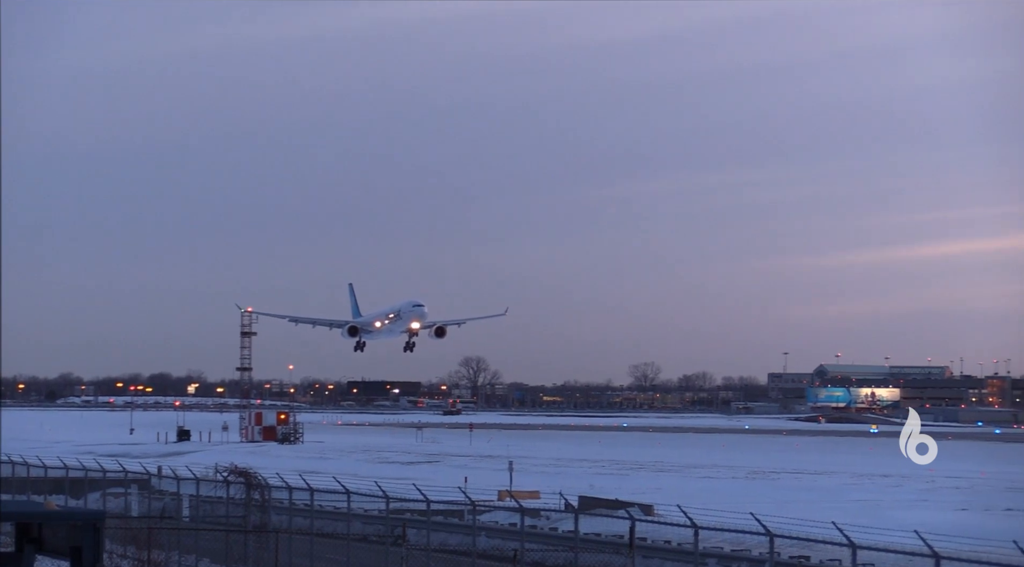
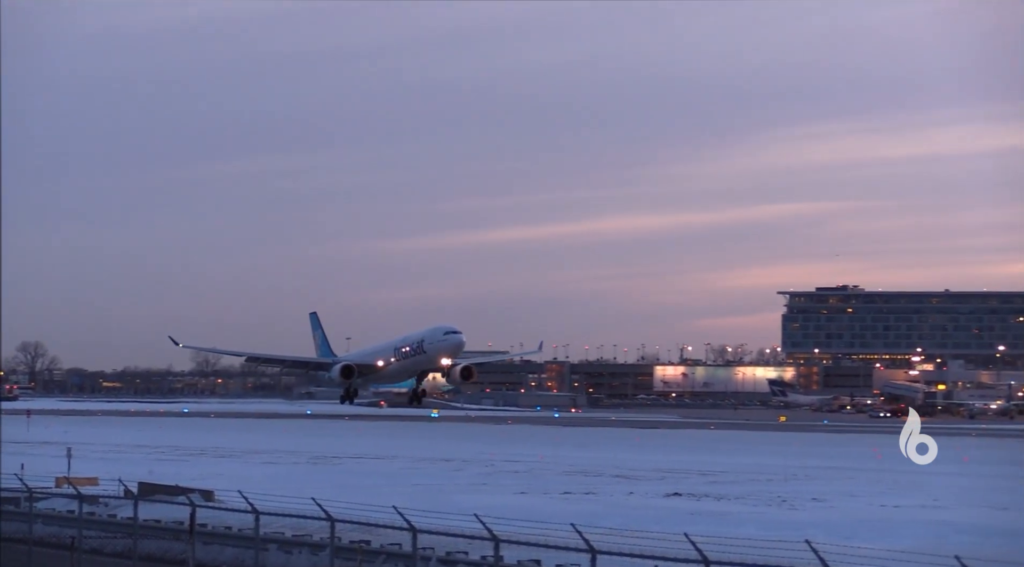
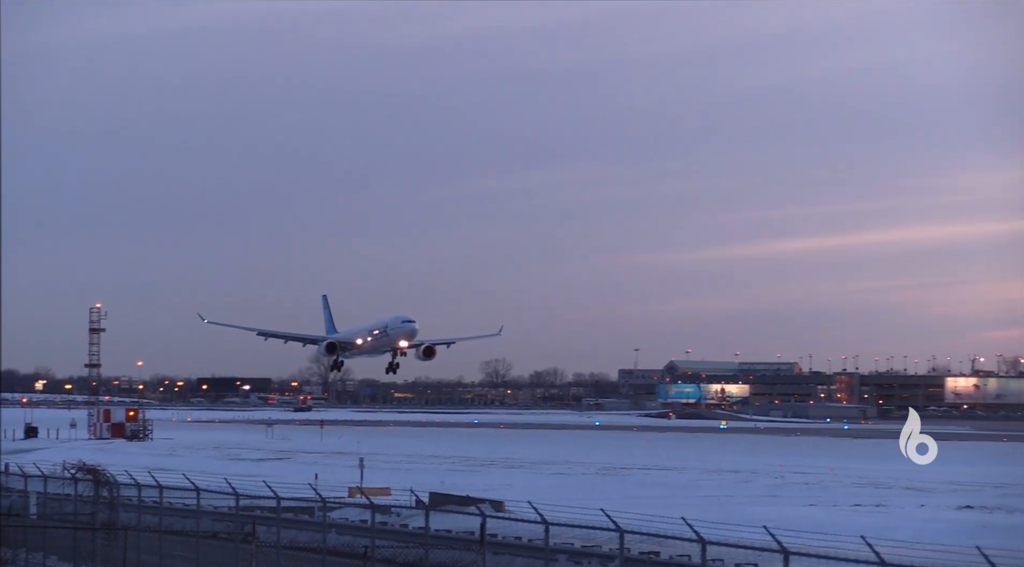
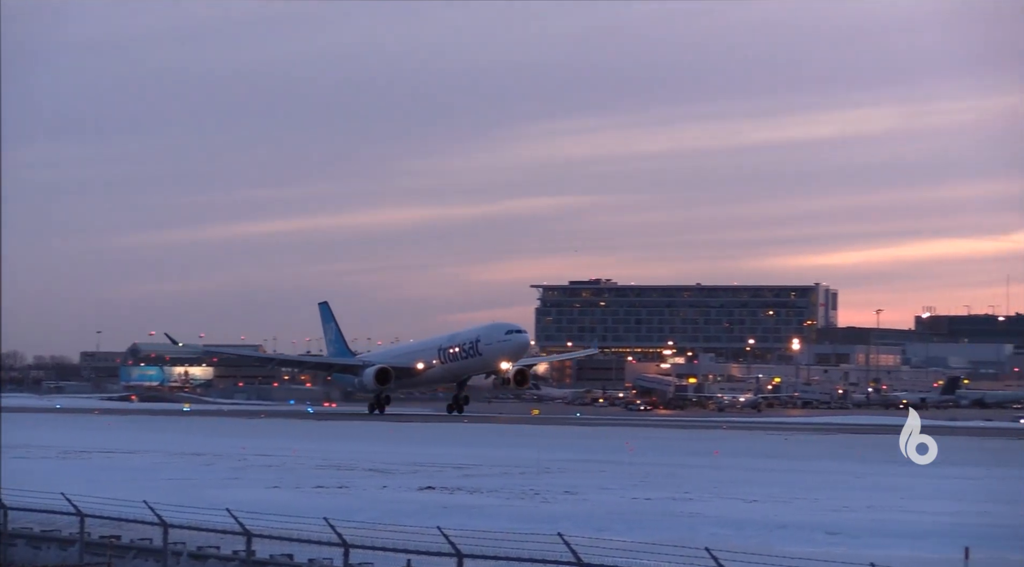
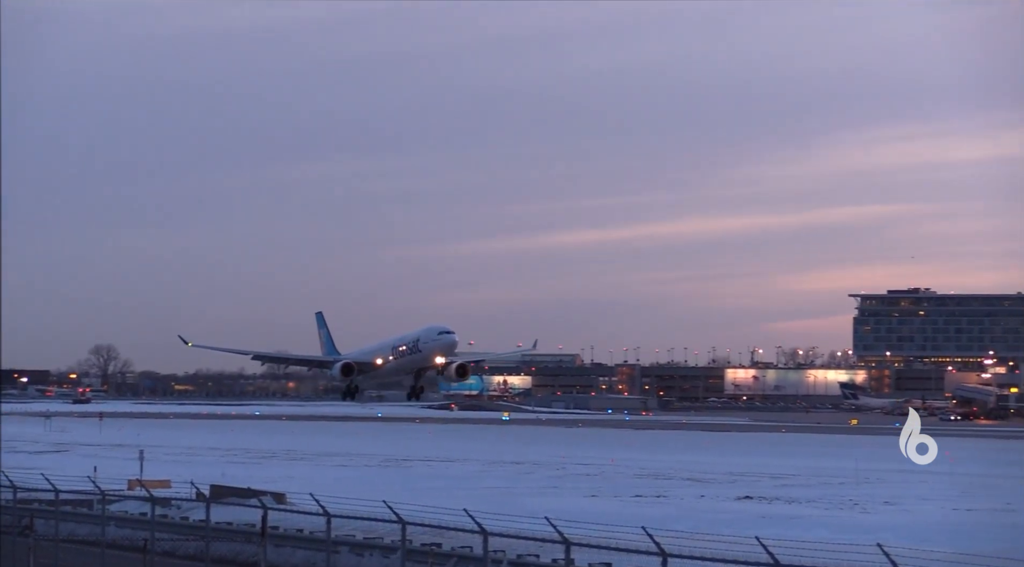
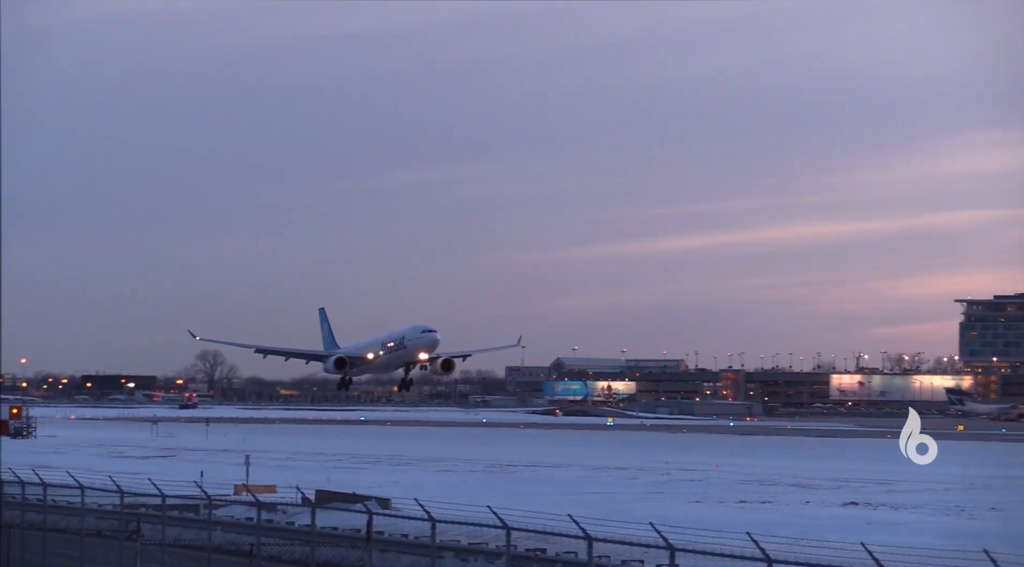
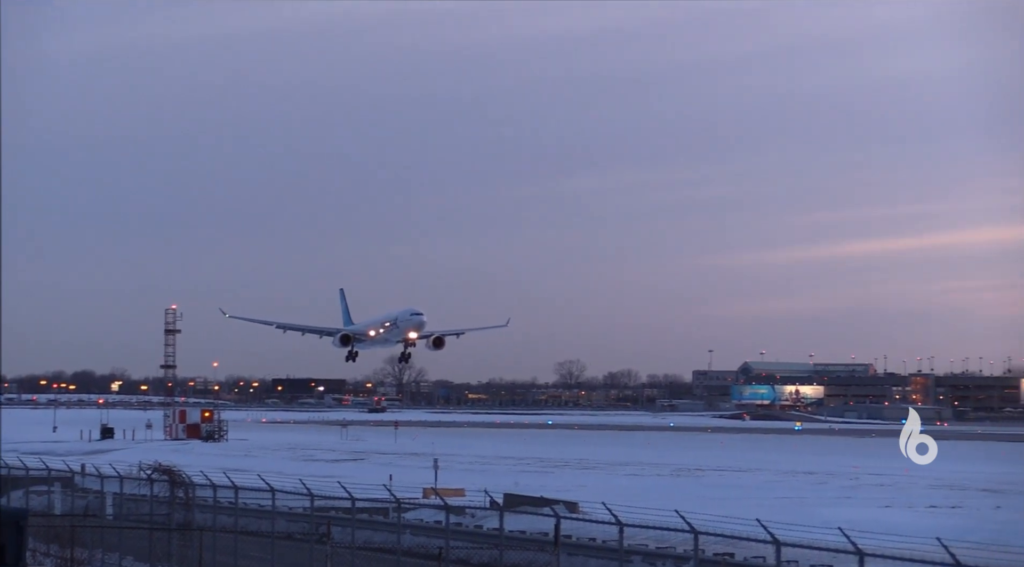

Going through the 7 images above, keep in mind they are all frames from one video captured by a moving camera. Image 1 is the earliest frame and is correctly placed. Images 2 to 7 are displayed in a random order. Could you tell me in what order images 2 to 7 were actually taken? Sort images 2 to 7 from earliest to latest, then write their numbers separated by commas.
7, 3, 6, 5, 2, 4
